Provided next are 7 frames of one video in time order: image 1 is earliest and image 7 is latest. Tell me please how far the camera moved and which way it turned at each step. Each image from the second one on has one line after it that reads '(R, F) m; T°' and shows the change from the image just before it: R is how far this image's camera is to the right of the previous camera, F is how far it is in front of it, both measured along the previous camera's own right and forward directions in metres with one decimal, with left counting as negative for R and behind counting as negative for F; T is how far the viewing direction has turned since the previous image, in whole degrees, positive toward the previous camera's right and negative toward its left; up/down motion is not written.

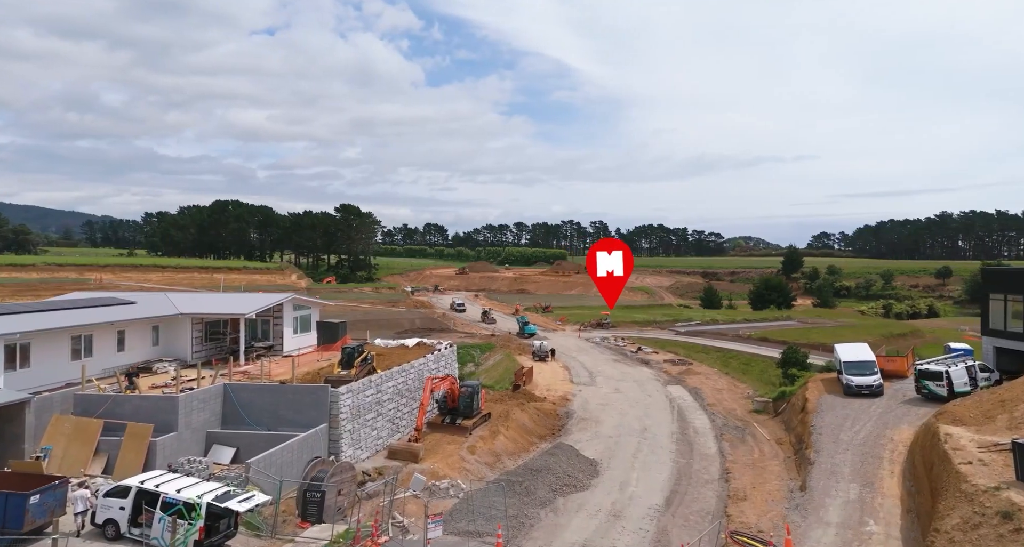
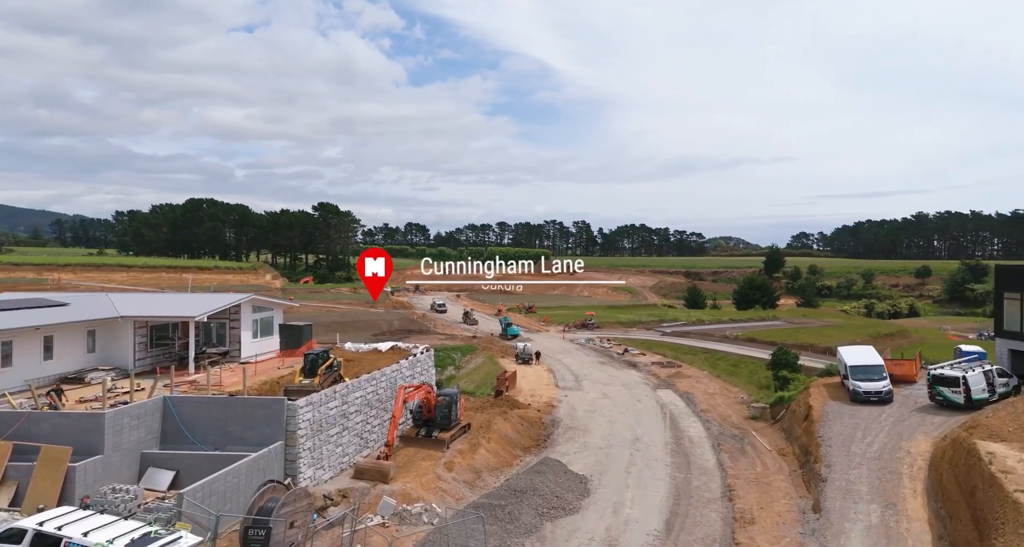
(0.0, +2.1) m; +2°
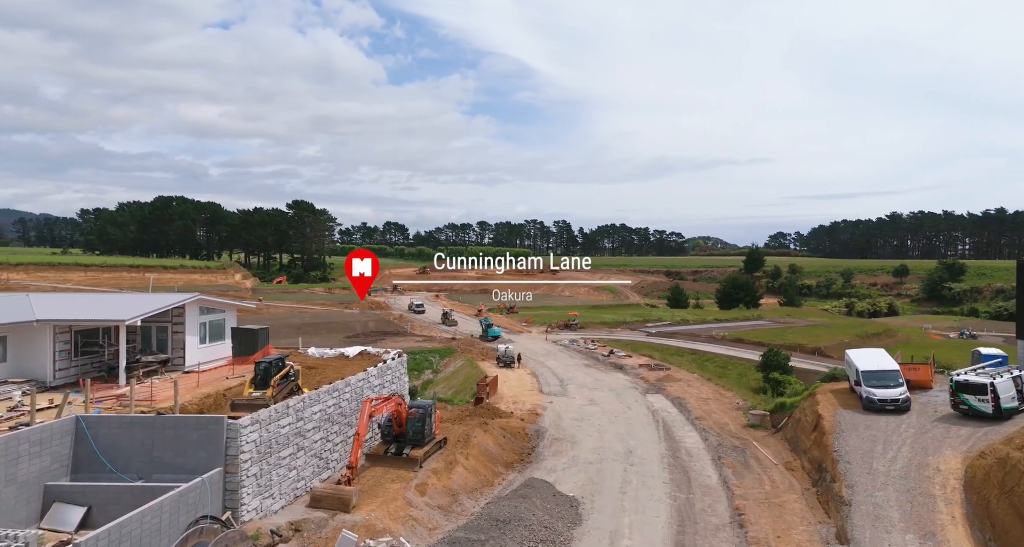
(0.0, +2.4) m; +2°
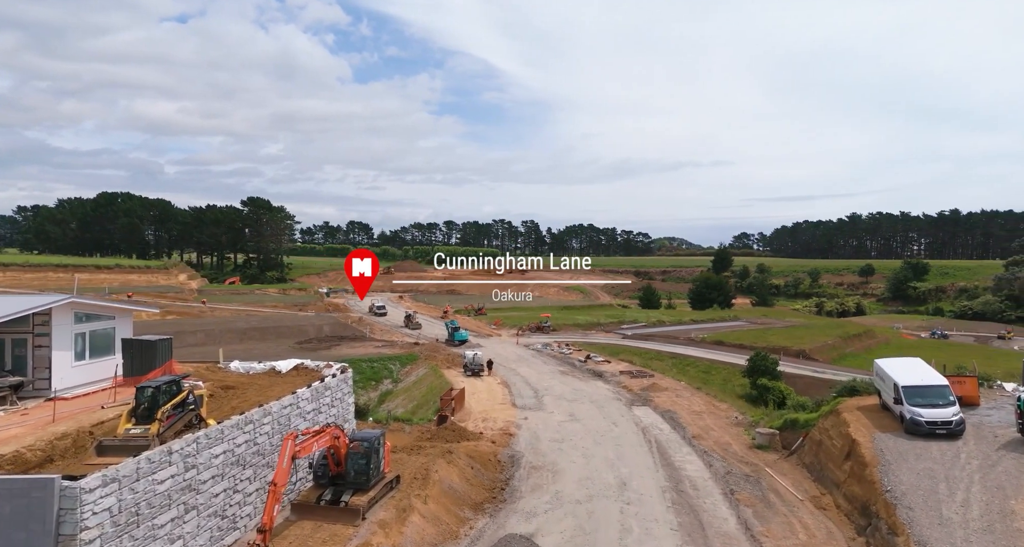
(-0.1, +4.2) m; +3°
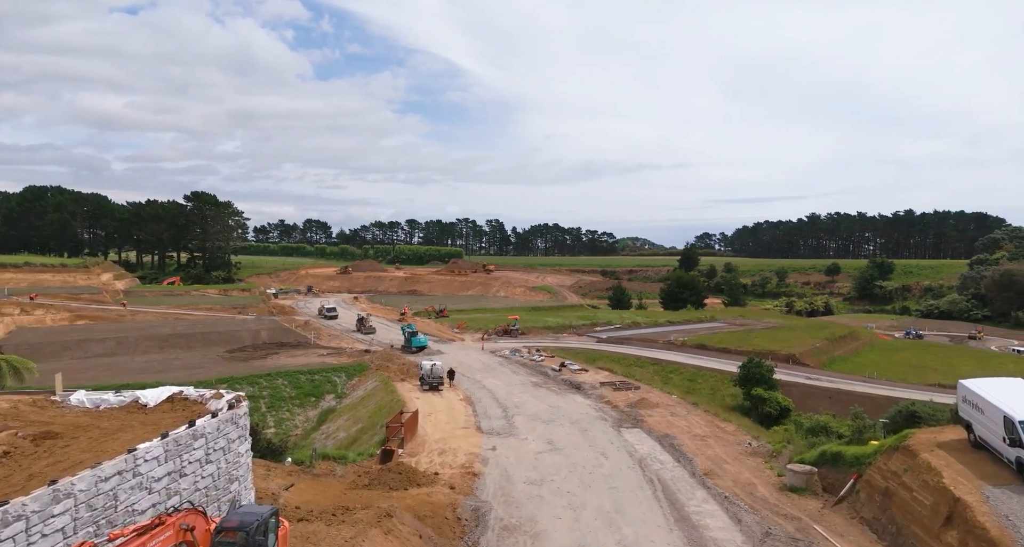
(0.0, +5.7) m; +3°
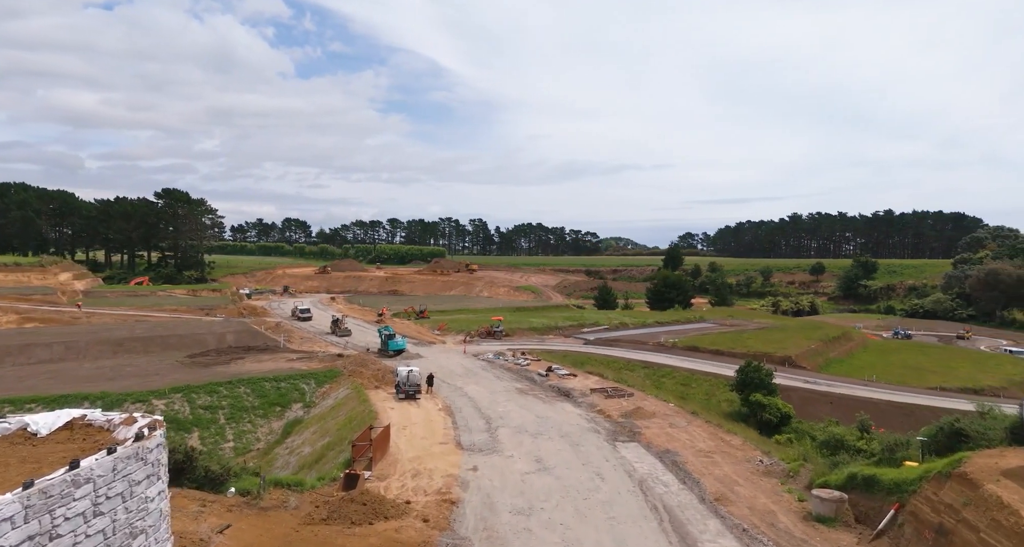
(0.0, +2.7) m; +2°
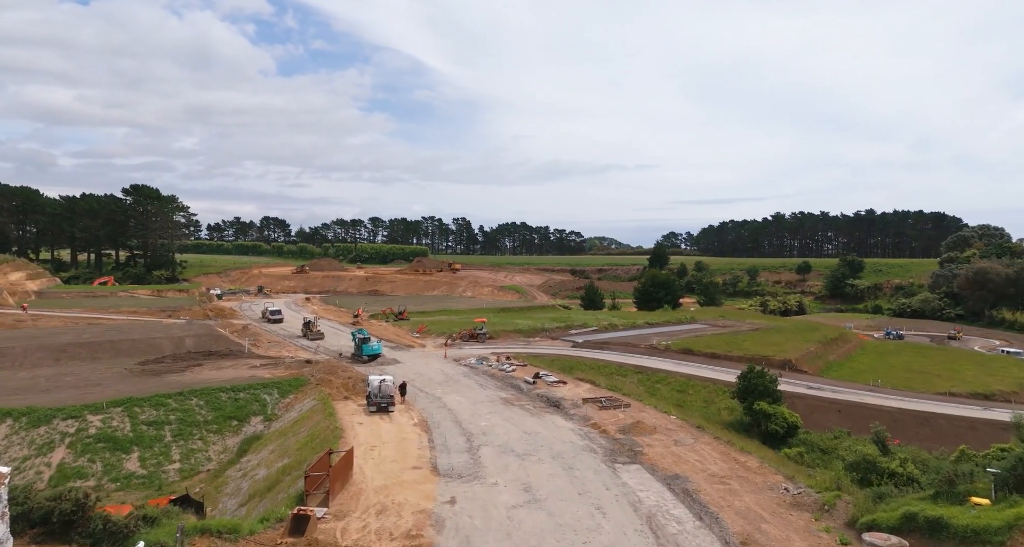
(0.0, +3.2) m; +1°
